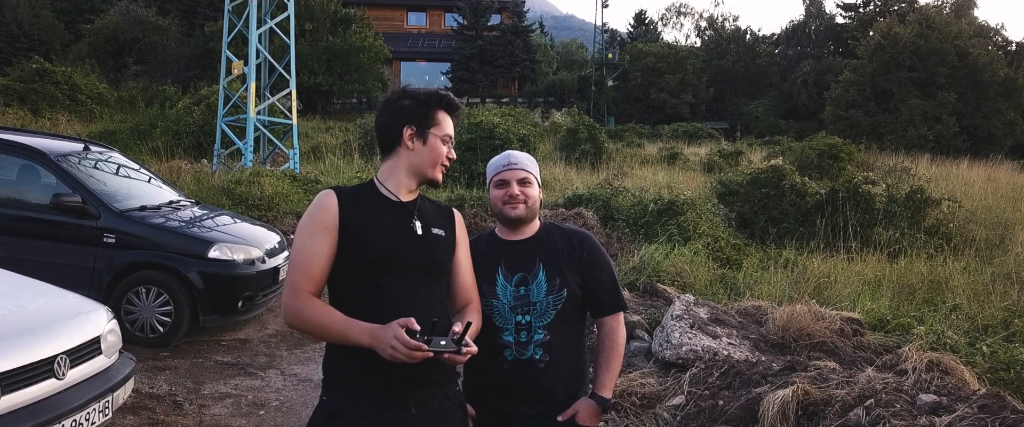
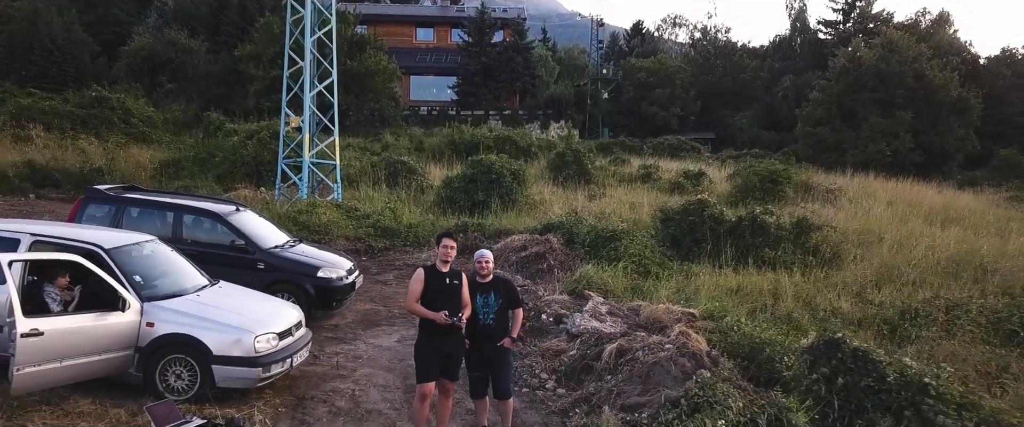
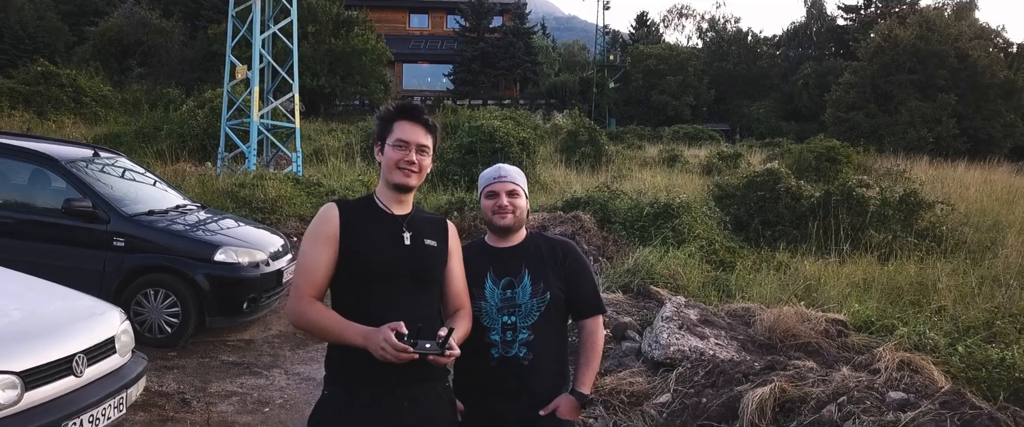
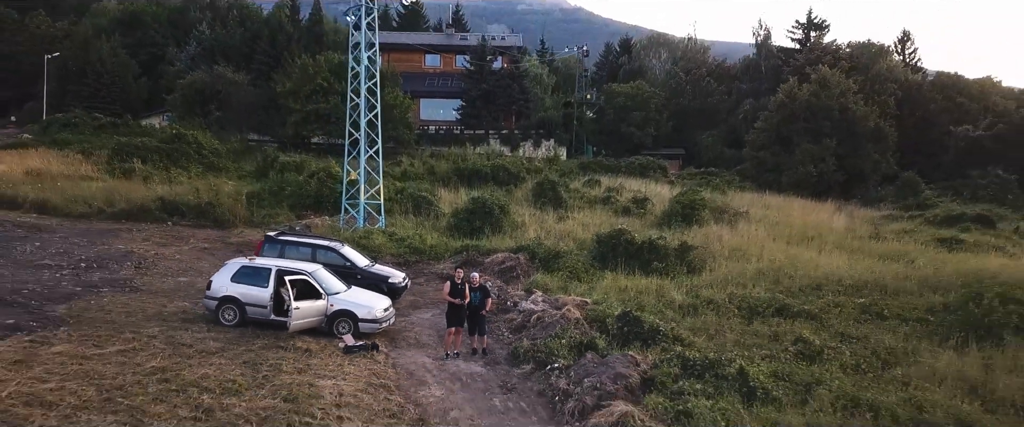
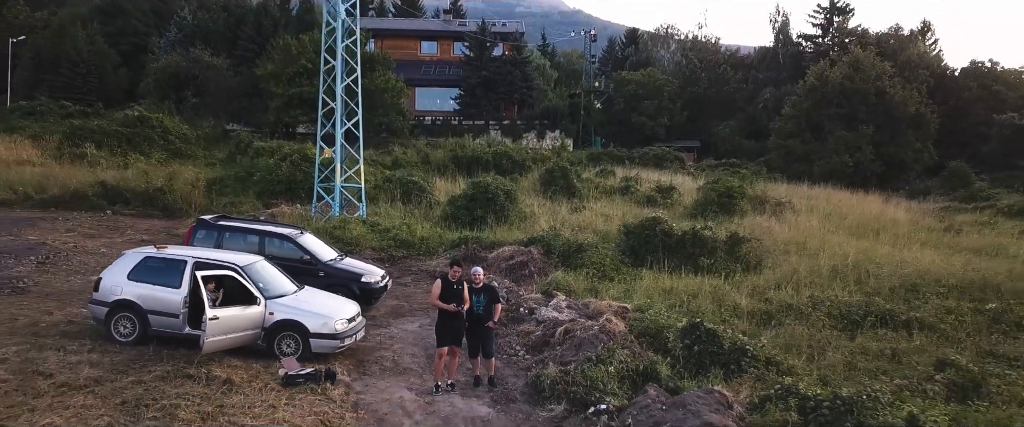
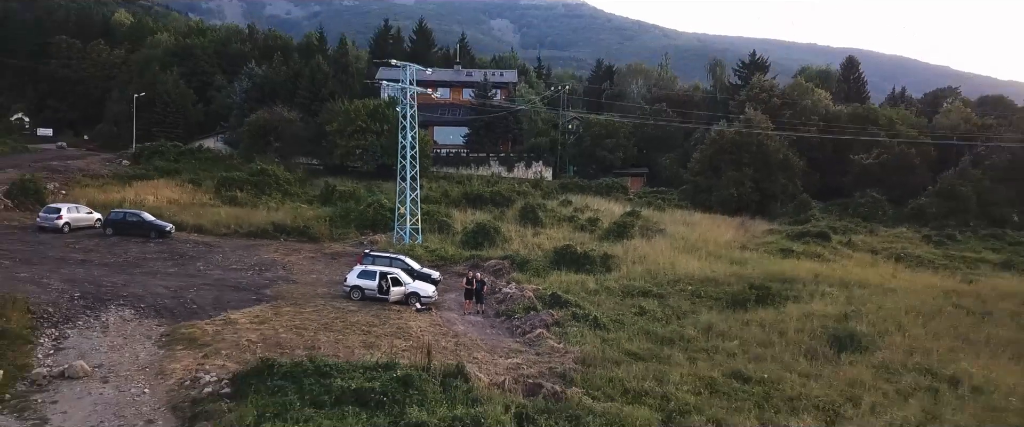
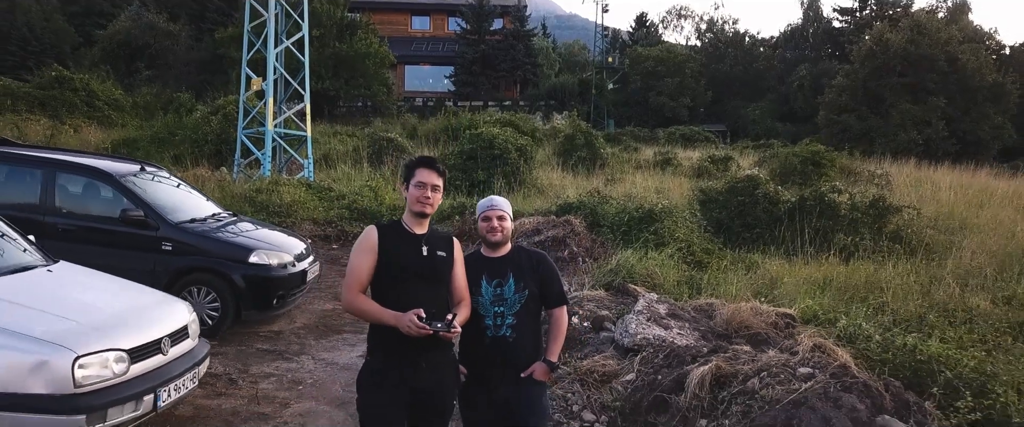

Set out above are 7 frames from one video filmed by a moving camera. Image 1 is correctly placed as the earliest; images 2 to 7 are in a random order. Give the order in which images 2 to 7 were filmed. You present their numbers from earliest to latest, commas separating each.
3, 7, 2, 5, 4, 6
